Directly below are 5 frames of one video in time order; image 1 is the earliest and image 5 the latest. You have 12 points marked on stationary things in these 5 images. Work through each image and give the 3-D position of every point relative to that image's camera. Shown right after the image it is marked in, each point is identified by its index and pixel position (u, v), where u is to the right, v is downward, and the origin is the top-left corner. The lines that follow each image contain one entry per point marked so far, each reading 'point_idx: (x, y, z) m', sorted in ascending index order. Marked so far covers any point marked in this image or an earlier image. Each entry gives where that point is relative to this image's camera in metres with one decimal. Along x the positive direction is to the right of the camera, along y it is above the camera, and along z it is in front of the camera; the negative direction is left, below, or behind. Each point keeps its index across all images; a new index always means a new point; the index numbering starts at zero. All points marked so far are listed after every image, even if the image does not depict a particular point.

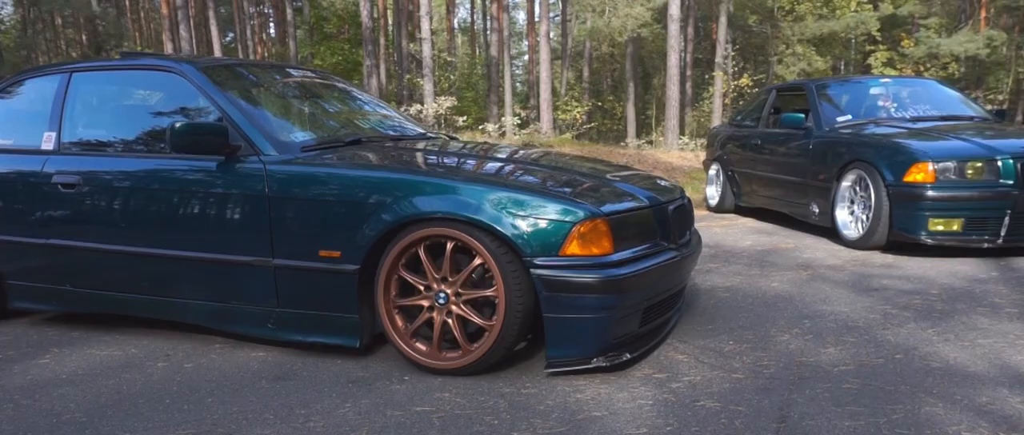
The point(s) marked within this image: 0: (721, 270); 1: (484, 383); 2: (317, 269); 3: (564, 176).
0: (+1.1, -0.3, +5.4) m
1: (-0.1, -0.6, +3.9) m
2: (-0.8, -0.2, +4.0) m
3: (+0.2, +0.2, +4.6) m
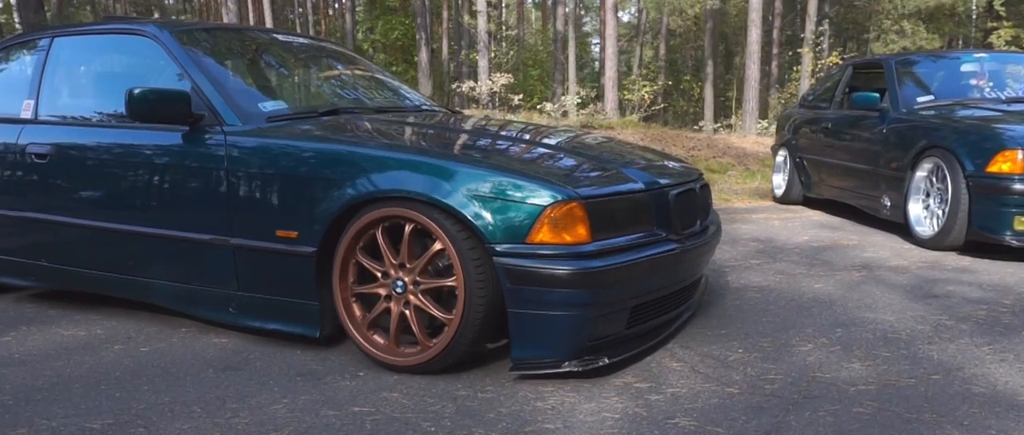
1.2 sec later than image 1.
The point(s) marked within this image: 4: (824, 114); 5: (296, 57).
0: (+1.1, -0.2, +4.8) m
1: (-0.2, -0.6, +3.5) m
2: (-0.8, -0.1, +3.7) m
3: (+0.2, +0.3, +4.1) m
4: (+1.9, +0.7, +6.5) m
5: (-1.0, +0.7, +4.6) m
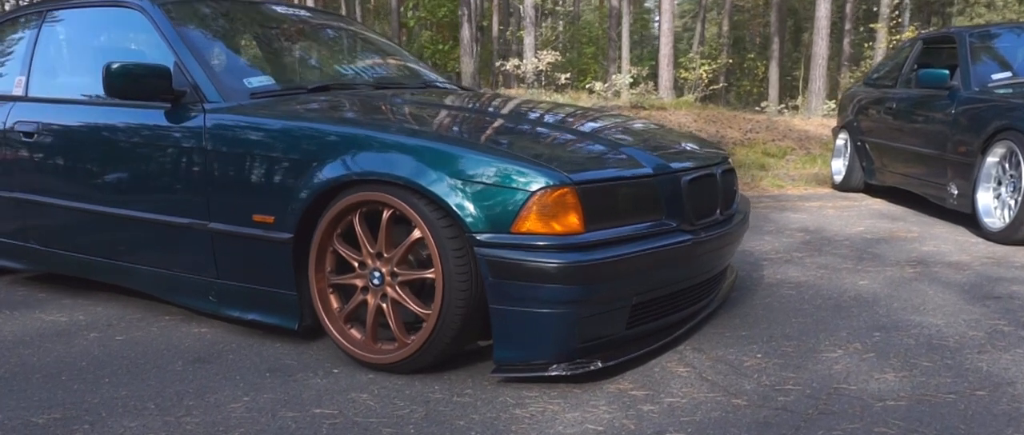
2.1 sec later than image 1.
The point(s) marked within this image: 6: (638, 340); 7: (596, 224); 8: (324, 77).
0: (+1.2, -0.2, +4.4) m
1: (-0.3, -0.5, +3.2) m
2: (-0.9, -0.1, +3.5) m
3: (+0.2, +0.3, +3.8) m
4: (+2.2, +0.7, +6.0) m
5: (-0.9, +0.8, +4.4) m
6: (+0.4, -0.4, +3.3) m
7: (+0.3, 0.0, +3.1) m
8: (-0.7, +0.5, +4.1) m
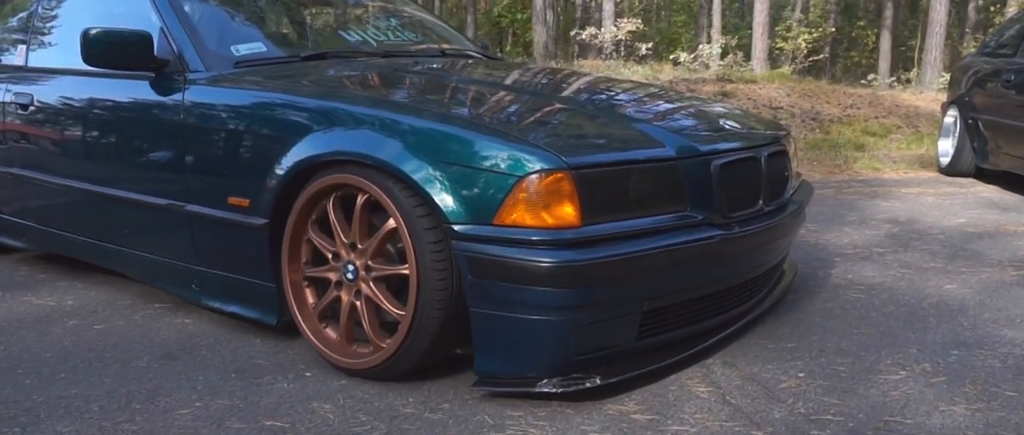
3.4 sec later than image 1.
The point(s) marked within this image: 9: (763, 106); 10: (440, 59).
0: (+1.3, -0.1, +3.7) m
1: (-0.3, -0.5, +2.7) m
2: (-0.9, 0.0, +3.1) m
3: (+0.2, +0.4, +3.3) m
4: (+2.5, +0.8, +5.2) m
5: (-0.7, +0.9, +4.0) m
6: (+0.4, -0.4, +2.8) m
7: (+0.2, 0.0, +2.6) m
8: (-0.6, +0.6, +3.7) m
9: (+1.9, +0.8, +7.8) m
10: (-0.3, +0.6, +3.8) m
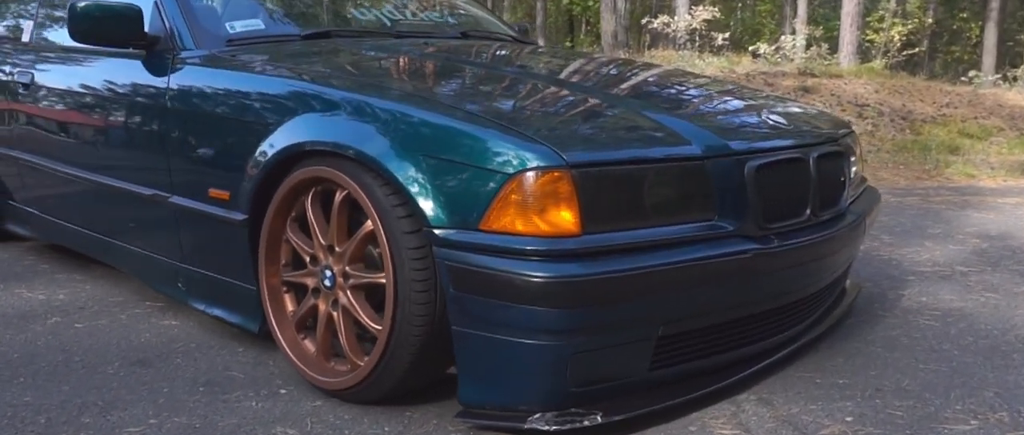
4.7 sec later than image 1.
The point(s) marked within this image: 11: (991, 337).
0: (+1.4, -0.2, +3.2) m
1: (-0.3, -0.5, +2.4) m
2: (-0.8, 0.0, +2.8) m
3: (+0.3, +0.4, +2.9) m
4: (+2.7, +0.7, +4.6) m
5: (-0.6, +0.9, +3.7) m
6: (+0.4, -0.4, +2.4) m
7: (+0.2, 0.0, +2.2) m
8: (-0.5, +0.6, +3.4) m
9: (+2.4, +0.8, +7.2) m
10: (-0.1, +0.6, +3.5) m
11: (+1.3, -0.3, +2.8) m
